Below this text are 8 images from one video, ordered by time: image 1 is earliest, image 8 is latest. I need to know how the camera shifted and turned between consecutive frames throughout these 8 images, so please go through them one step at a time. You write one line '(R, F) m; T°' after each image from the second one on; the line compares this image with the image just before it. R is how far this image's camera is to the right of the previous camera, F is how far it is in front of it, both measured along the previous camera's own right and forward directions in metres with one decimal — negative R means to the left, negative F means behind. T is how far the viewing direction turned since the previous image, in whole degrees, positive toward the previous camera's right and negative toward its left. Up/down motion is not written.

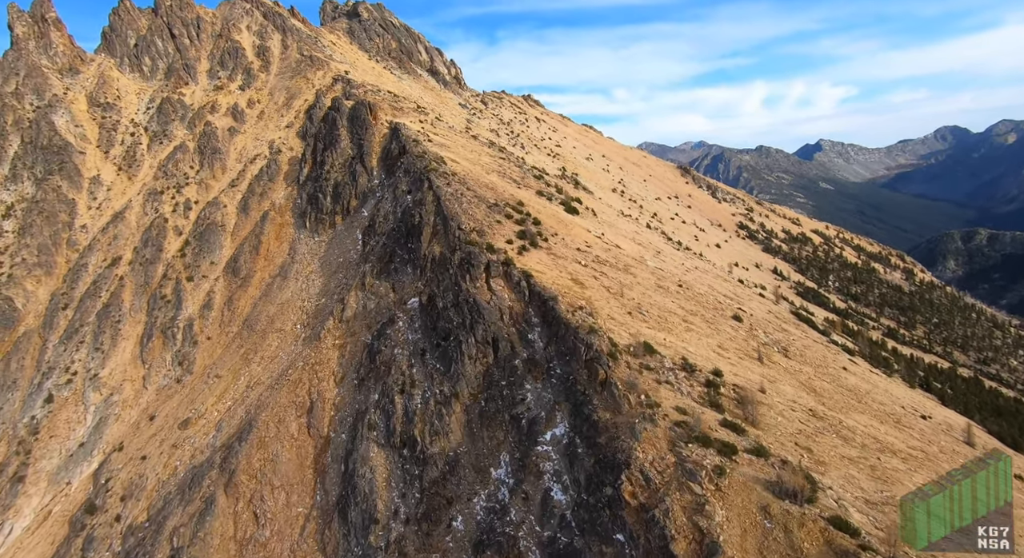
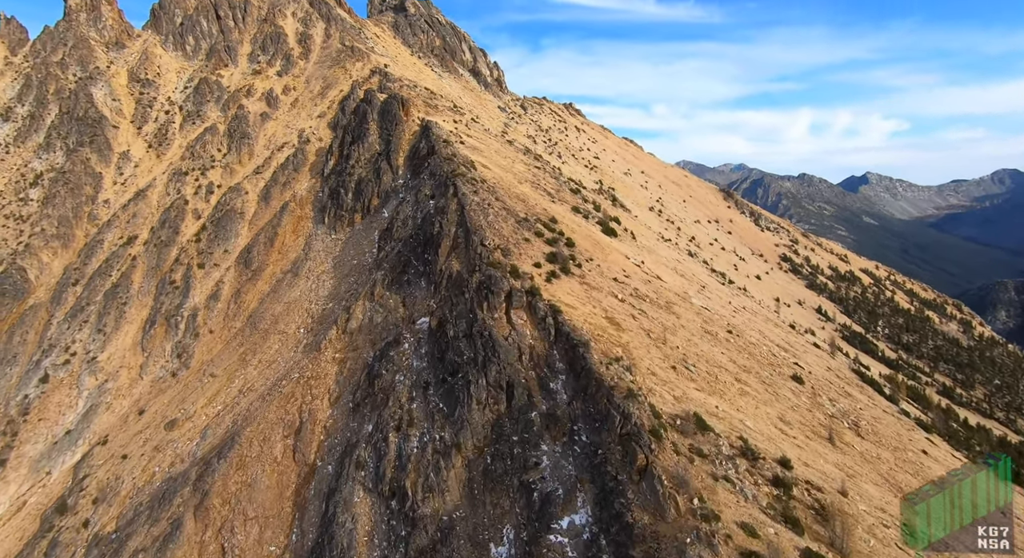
(-0.1, +4.8) m; -3°
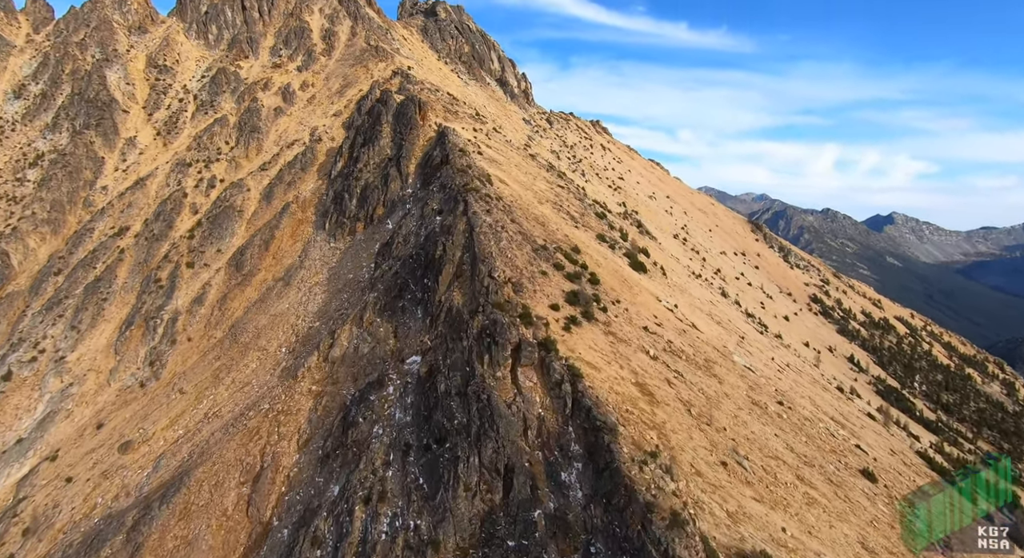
(-0.1, +5.7) m; -1°
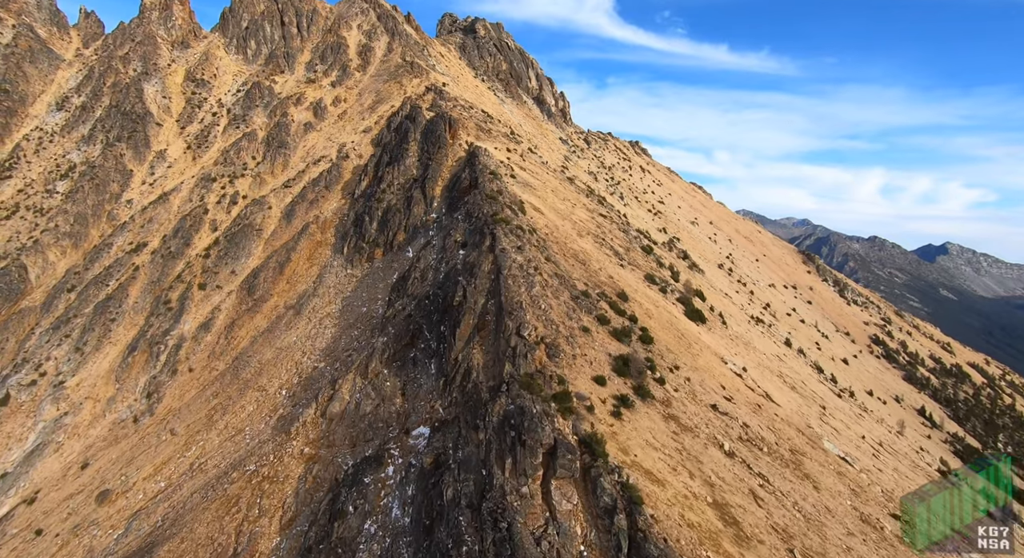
(-0.1, +5.8) m; -3°
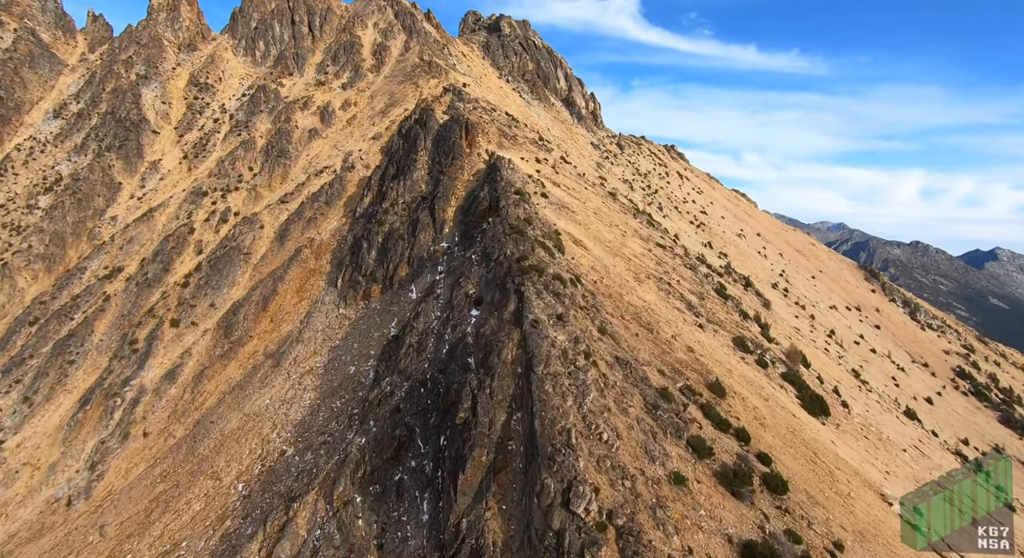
(-0.4, +10.3) m; -2°
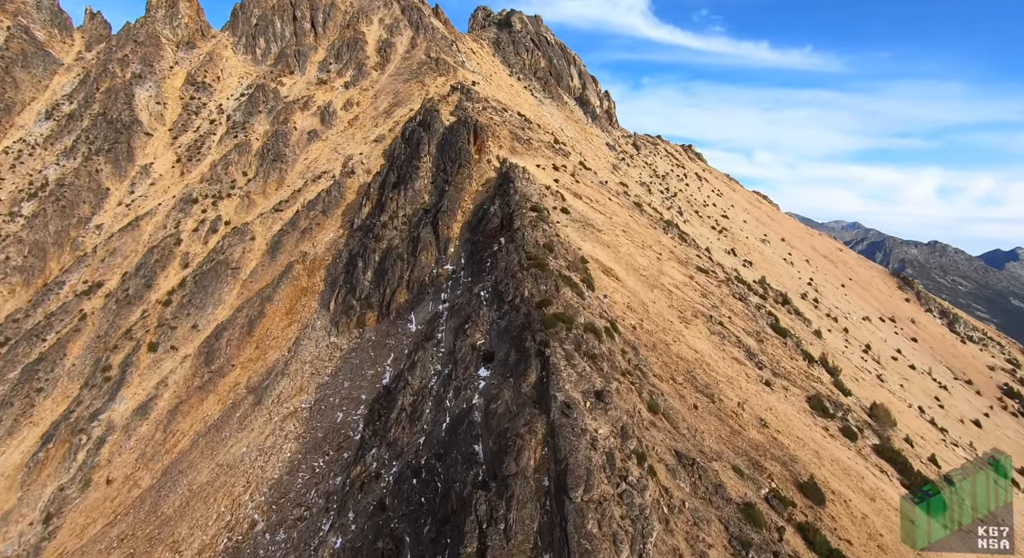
(-0.3, +5.2) m; -1°
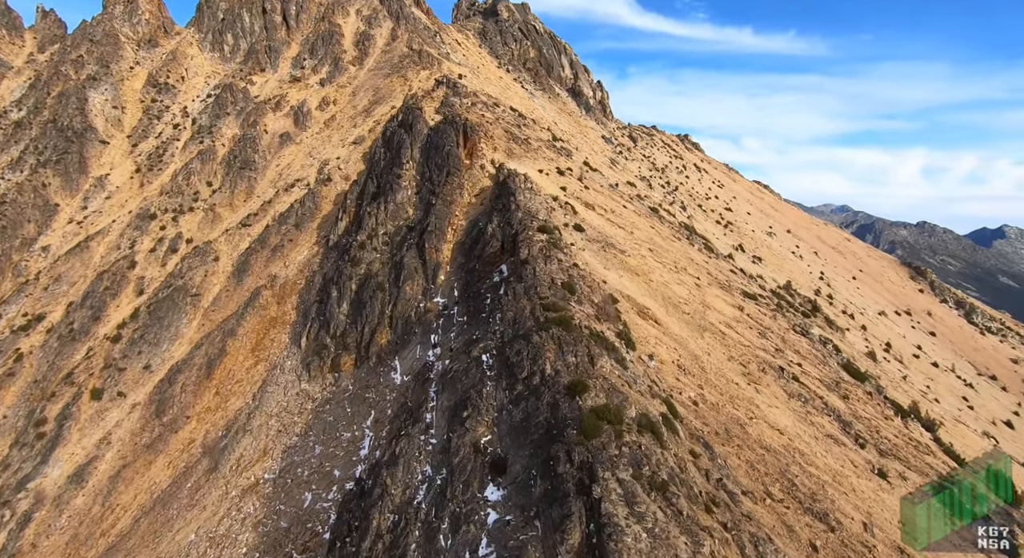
(-0.5, +5.9) m; +1°
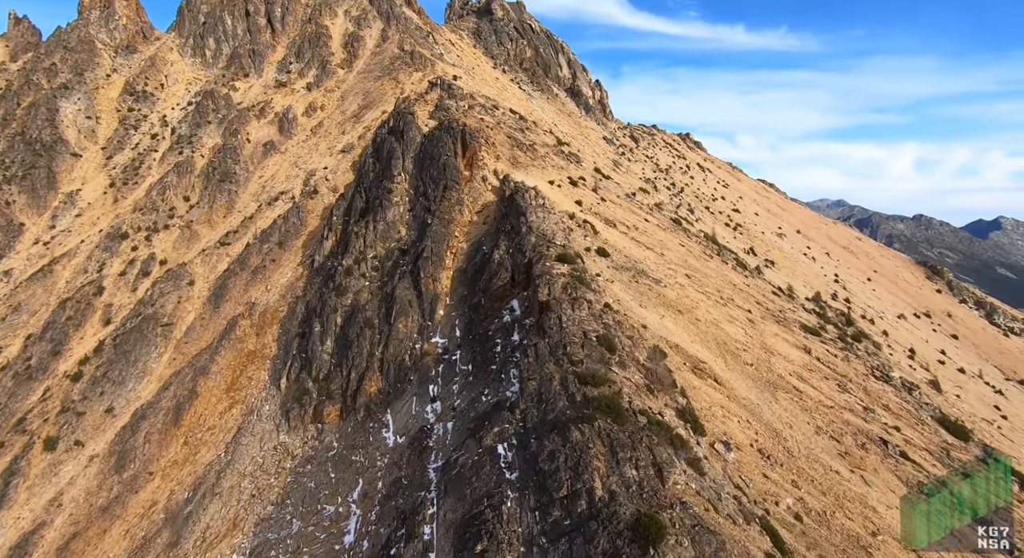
(-0.5, +4.3) m; 0°
